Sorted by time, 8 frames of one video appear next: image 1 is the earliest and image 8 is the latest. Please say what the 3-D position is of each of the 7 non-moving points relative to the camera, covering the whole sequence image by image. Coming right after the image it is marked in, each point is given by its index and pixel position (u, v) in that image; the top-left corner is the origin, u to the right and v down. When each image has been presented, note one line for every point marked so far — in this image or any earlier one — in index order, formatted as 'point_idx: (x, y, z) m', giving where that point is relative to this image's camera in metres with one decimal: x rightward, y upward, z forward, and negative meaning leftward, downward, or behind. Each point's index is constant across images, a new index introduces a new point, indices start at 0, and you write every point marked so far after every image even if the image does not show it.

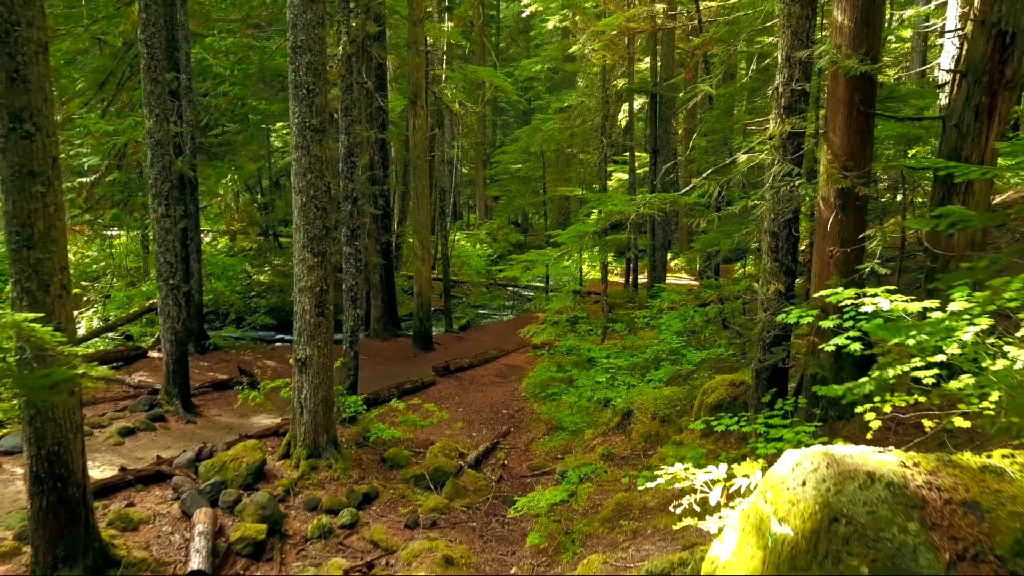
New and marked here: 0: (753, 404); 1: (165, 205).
0: (+3.0, -1.4, +6.9) m
1: (-6.0, +1.4, +9.4) m
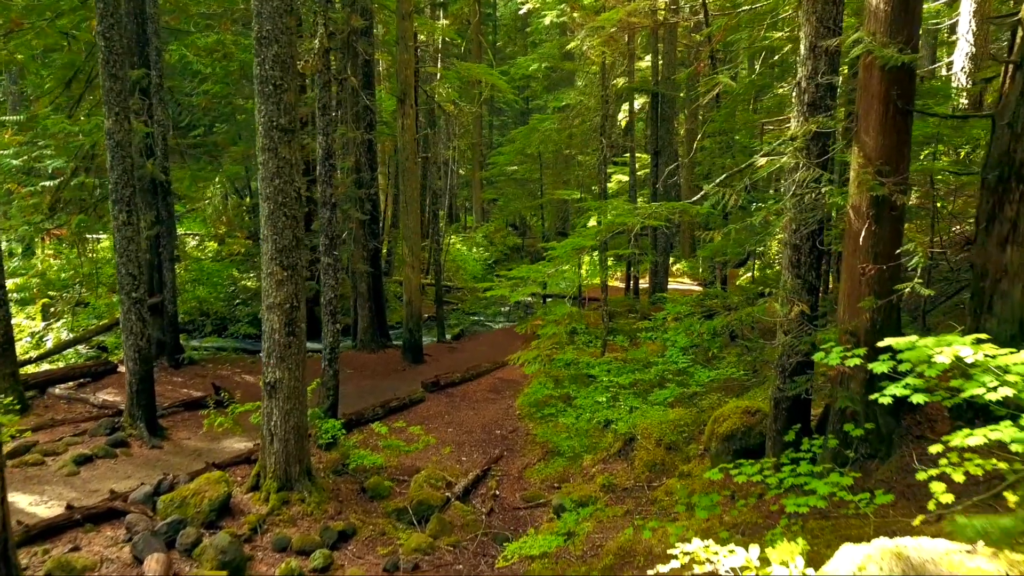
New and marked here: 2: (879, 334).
0: (+2.9, -1.7, +6.1) m
1: (-6.1, +1.2, +8.7) m
2: (+3.5, -0.4, +5.3) m
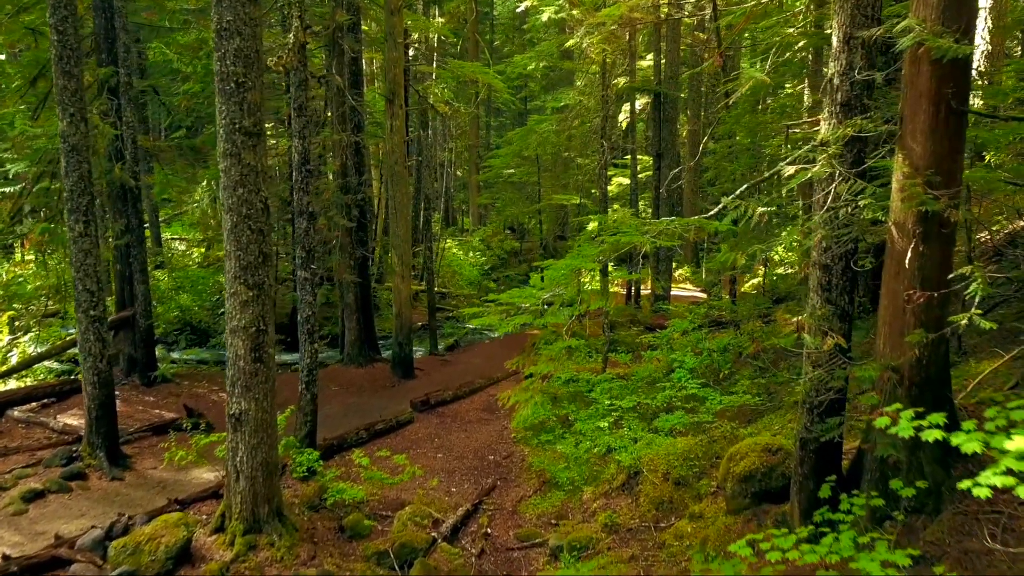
0: (+2.8, -1.9, +5.4) m
1: (-6.2, +1.0, +7.9) m
2: (+3.4, -0.7, +4.6) m
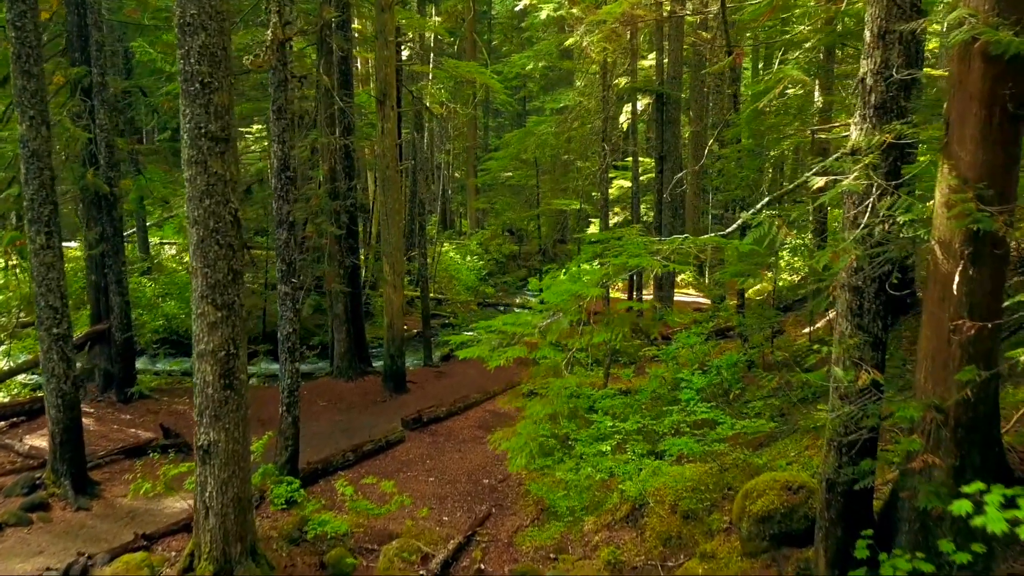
0: (+2.7, -2.1, +4.8) m
1: (-6.3, +0.7, +7.4) m
2: (+3.4, -0.9, +4.0) m
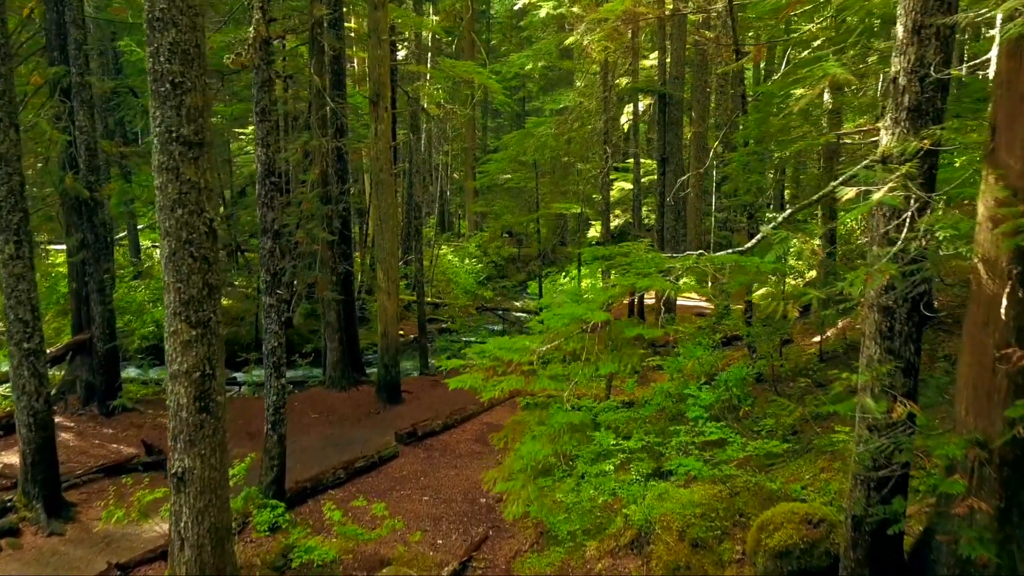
0: (+2.7, -2.3, +4.4) m
1: (-6.3, +0.6, +7.0) m
2: (+3.3, -1.0, +3.6) m
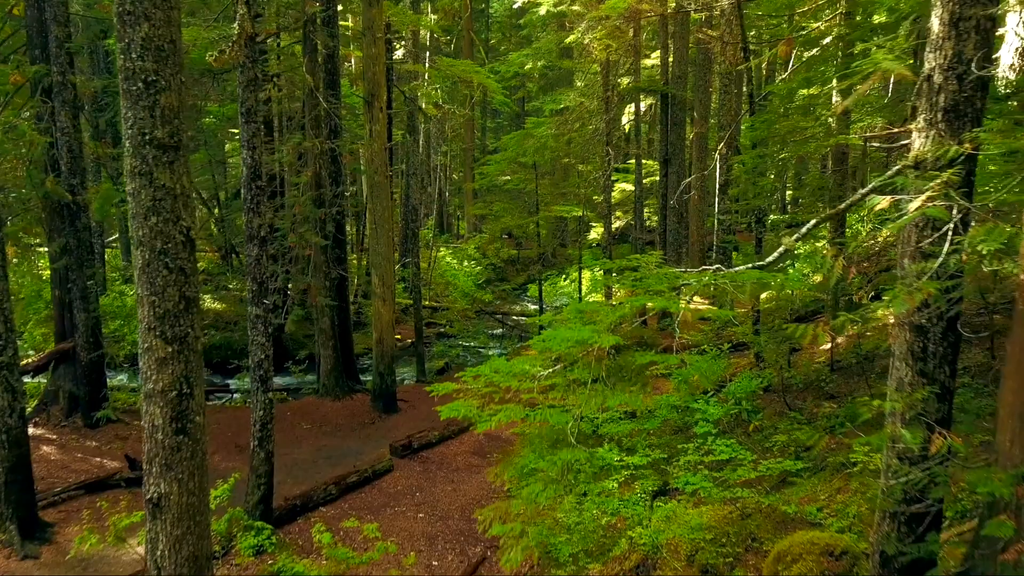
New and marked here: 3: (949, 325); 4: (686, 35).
0: (+2.7, -2.4, +4.1) m
1: (-6.3, +0.5, +6.6) m
2: (+3.3, -1.2, +3.2) m
3: (+3.0, -0.3, +3.7) m
4: (+4.6, +6.7, +14.5) m
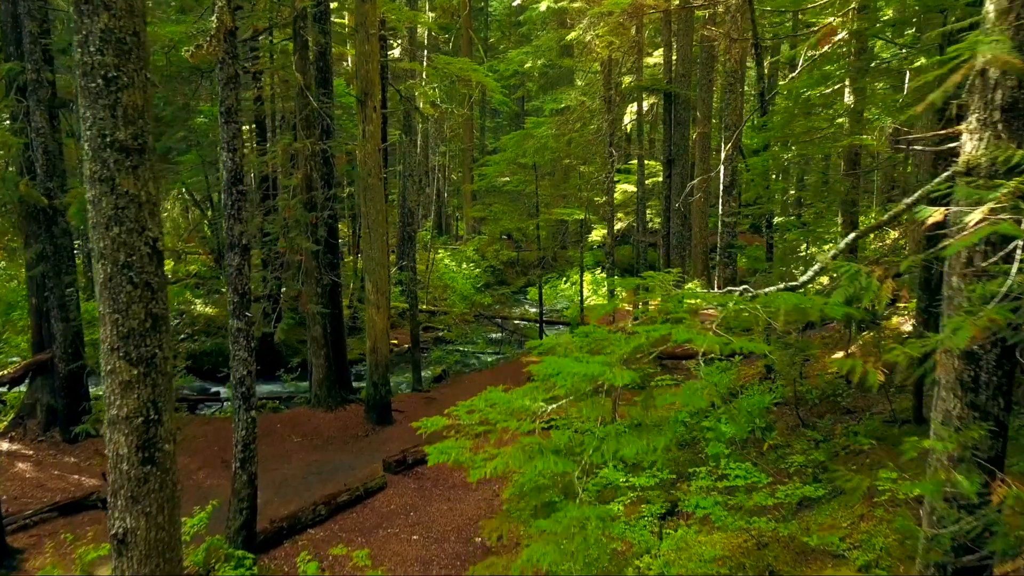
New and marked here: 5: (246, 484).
0: (+2.7, -2.5, +3.6) m
1: (-6.3, +0.3, +6.2) m
2: (+3.3, -1.3, +2.8) m
3: (+3.0, -0.4, +3.3) m
4: (+4.6, +6.6, +14.1) m
5: (-3.2, -2.4, +6.7) m
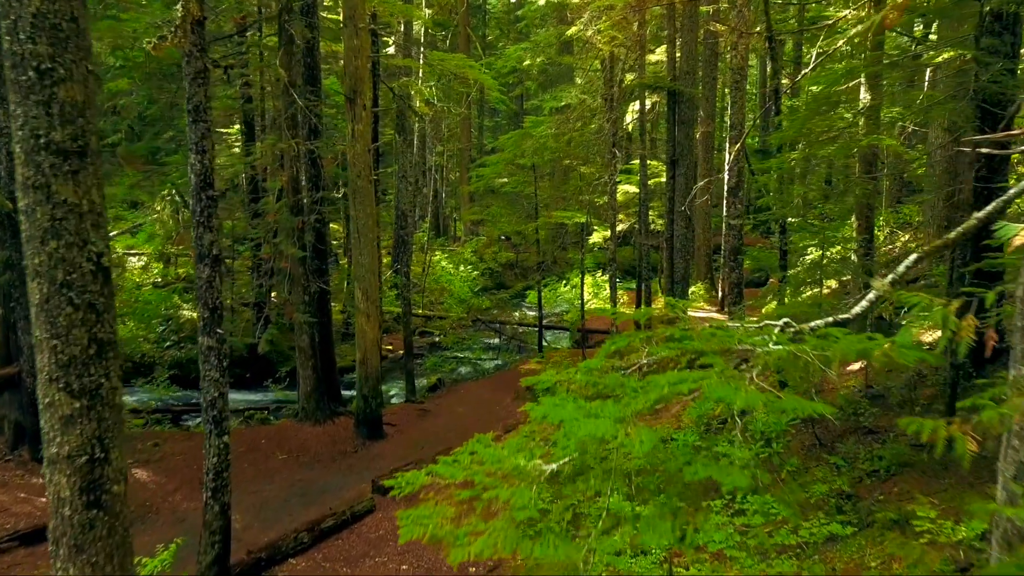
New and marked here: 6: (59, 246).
0: (+2.6, -2.7, +3.1) m
1: (-6.4, +0.2, +5.6) m
2: (+3.3, -1.5, +2.3) m
3: (+2.9, -0.5, +2.8) m
4: (+4.5, +6.4, +13.5) m
5: (-3.3, -2.5, +6.2) m
6: (-3.2, +0.3, +3.9) m
